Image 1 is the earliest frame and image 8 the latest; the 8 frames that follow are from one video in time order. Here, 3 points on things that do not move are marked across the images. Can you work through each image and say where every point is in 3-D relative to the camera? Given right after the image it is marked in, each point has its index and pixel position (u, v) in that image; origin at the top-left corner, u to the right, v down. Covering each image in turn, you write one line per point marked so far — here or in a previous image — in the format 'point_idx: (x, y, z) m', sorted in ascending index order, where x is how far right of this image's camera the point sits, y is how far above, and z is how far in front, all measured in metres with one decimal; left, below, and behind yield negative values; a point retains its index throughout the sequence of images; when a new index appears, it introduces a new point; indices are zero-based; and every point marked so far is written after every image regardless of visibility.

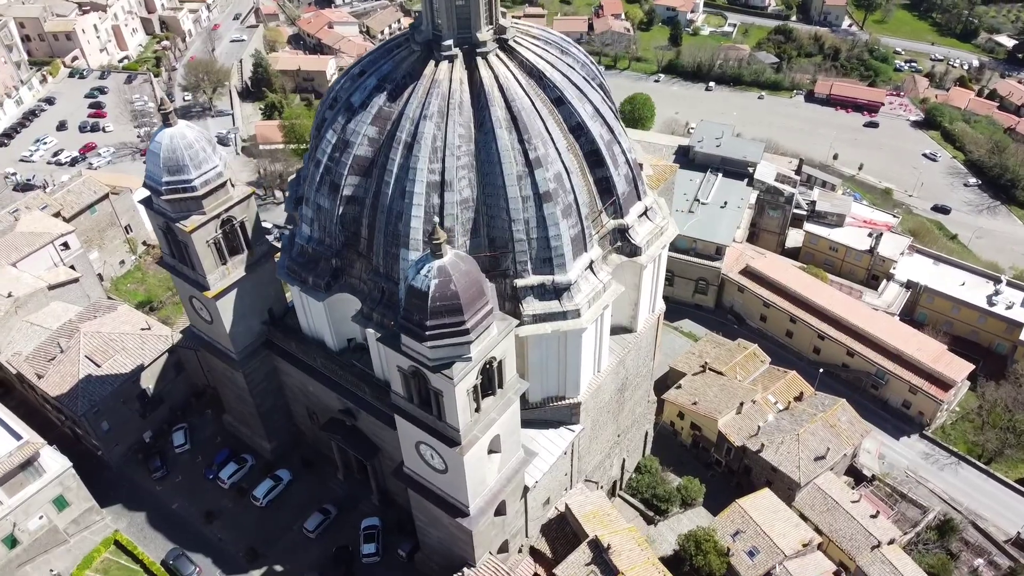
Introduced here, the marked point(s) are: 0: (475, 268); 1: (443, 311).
0: (-0.9, +0.5, +19.4) m
1: (-1.6, -0.5, +18.8) m
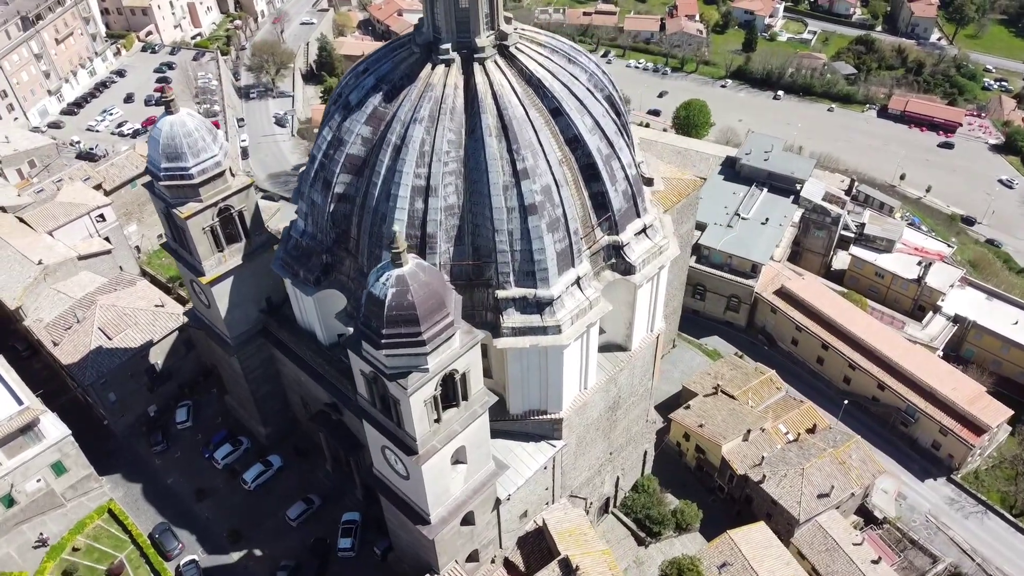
0: (-1.8, +0.2, +19.1) m
1: (-2.6, -0.7, +18.6) m
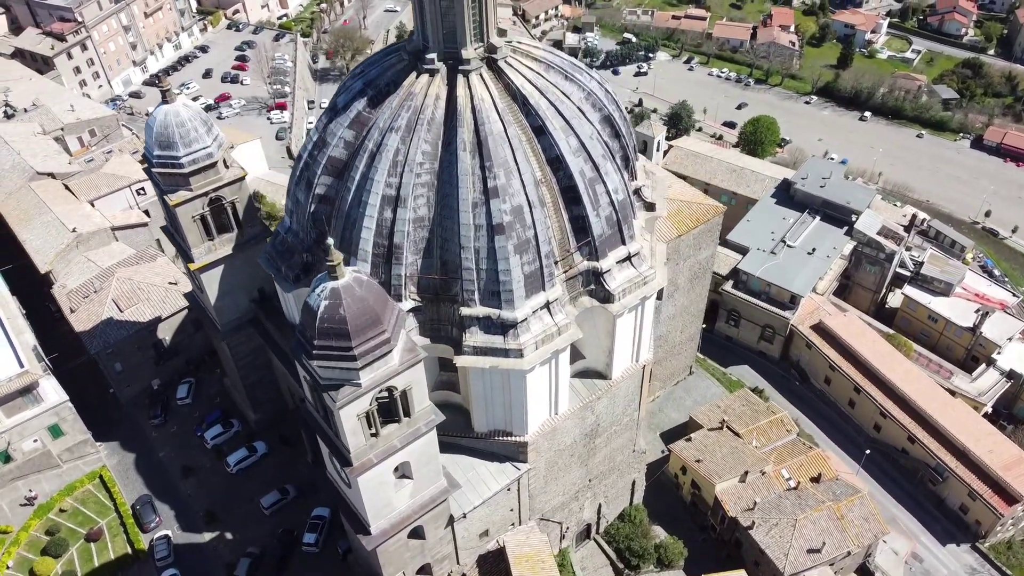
0: (-3.2, -0.2, +18.9) m
1: (-4.2, -1.0, +18.5) m
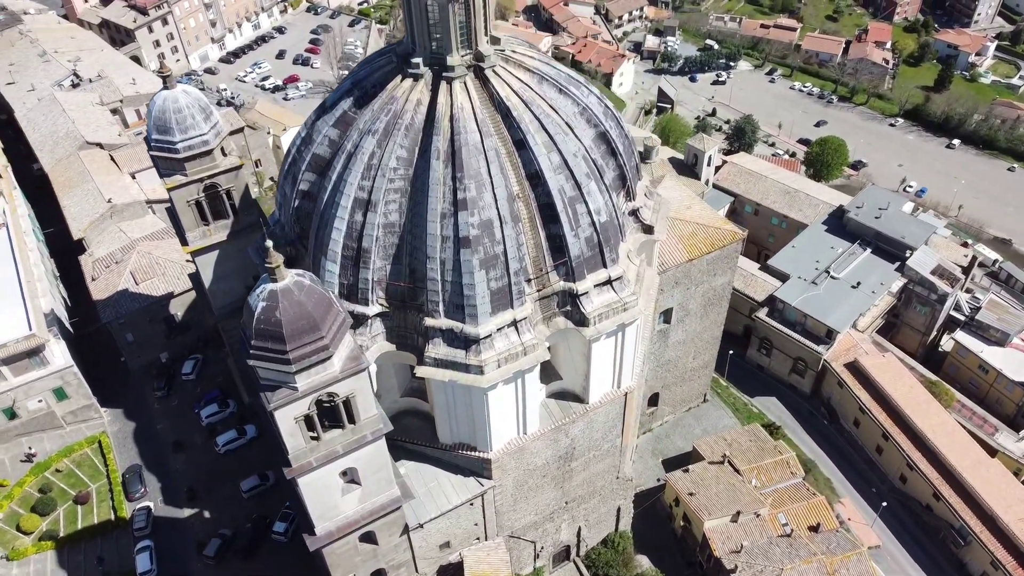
0: (-4.6, -0.3, +18.7) m
1: (-5.7, -1.1, +18.4) m
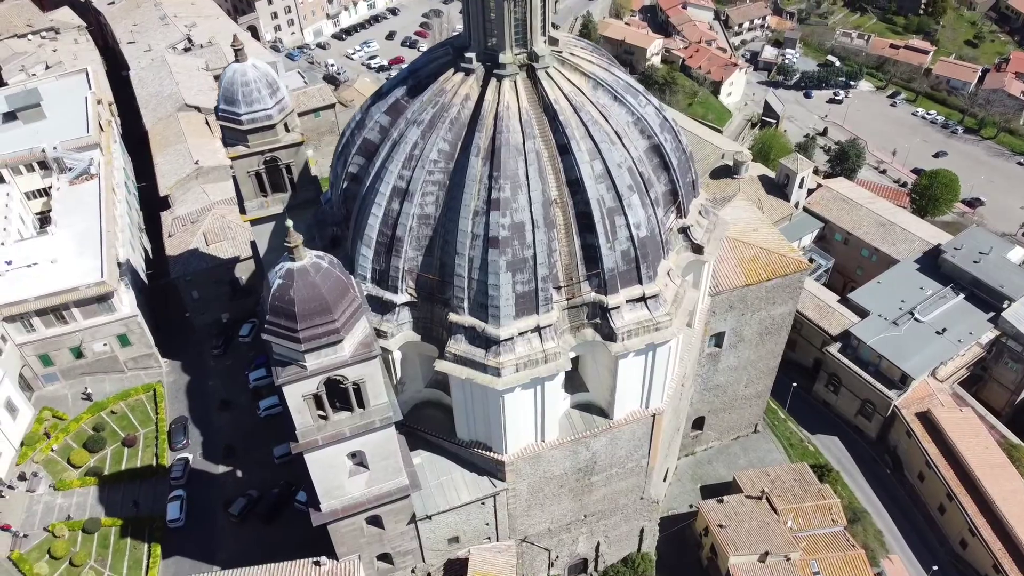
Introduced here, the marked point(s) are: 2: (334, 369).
0: (-4.3, +0.1, +18.9) m
1: (-5.5, -0.5, +18.8) m
2: (-4.4, -2.0, +19.8) m
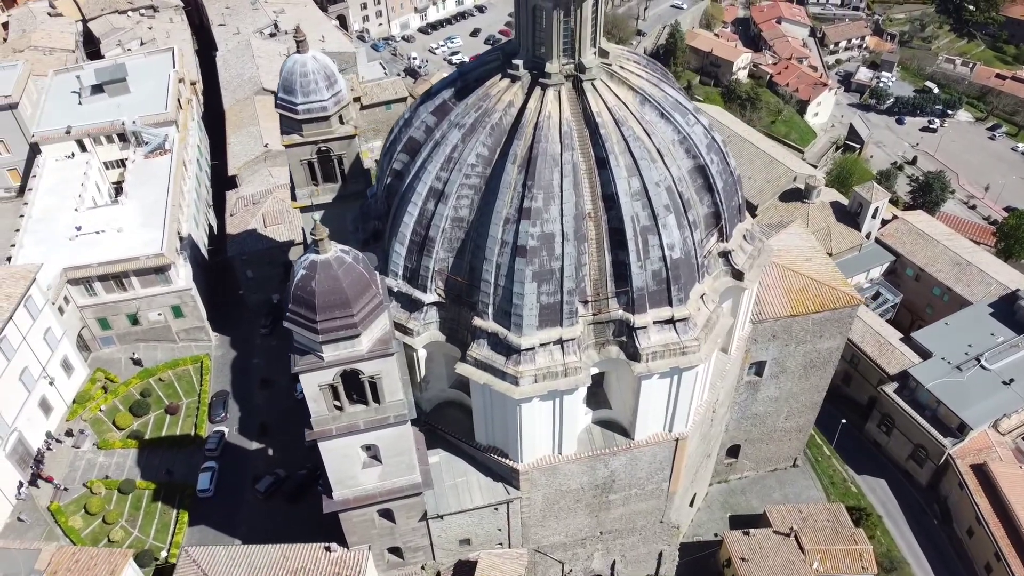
0: (-3.8, +0.2, +19.2) m
1: (-5.1, -0.3, +19.2) m
2: (-4.1, -1.9, +20.1) m
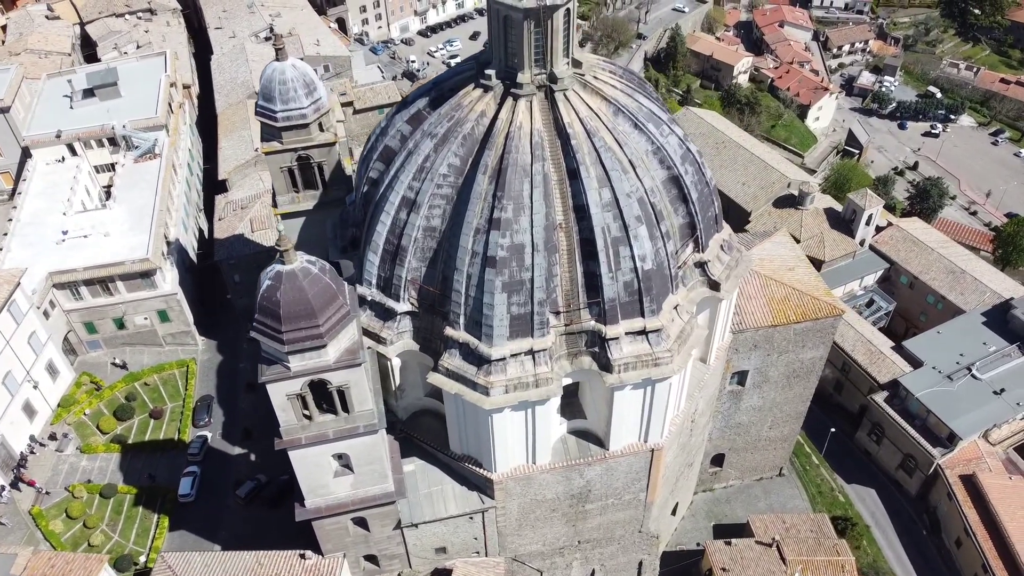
0: (-4.6, 0.0, +19.2) m
1: (-5.9, -0.5, +19.2) m
2: (-4.9, -2.1, +20.1) m
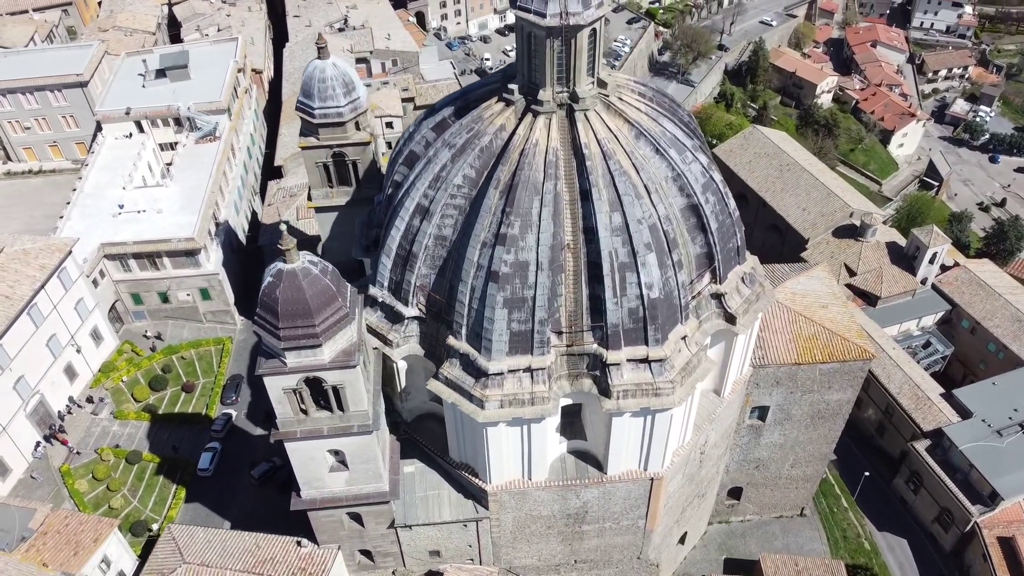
0: (-4.8, -0.1, +19.6) m
1: (-6.1, -0.4, +19.7) m
2: (-5.1, -2.1, +20.6) m
